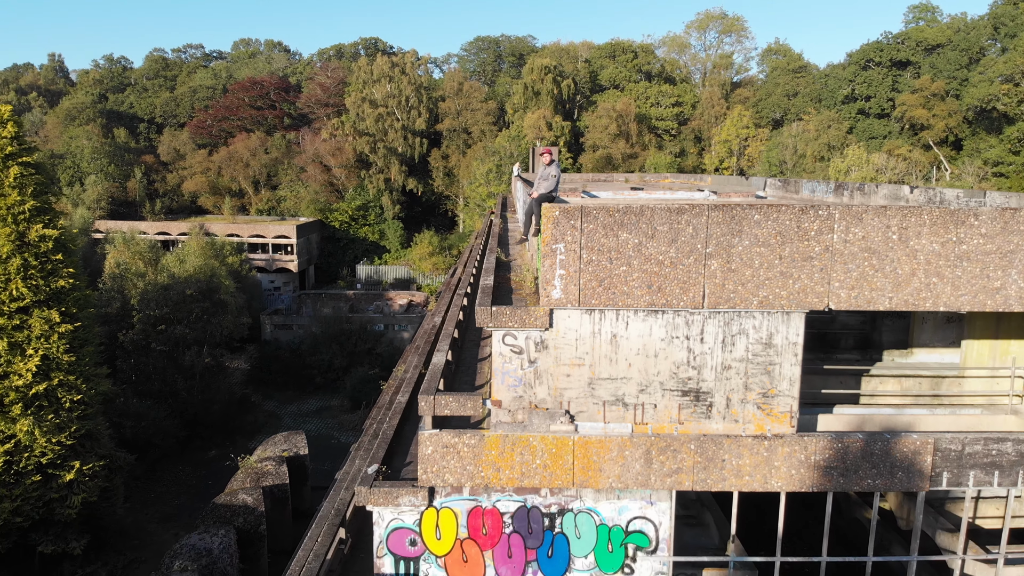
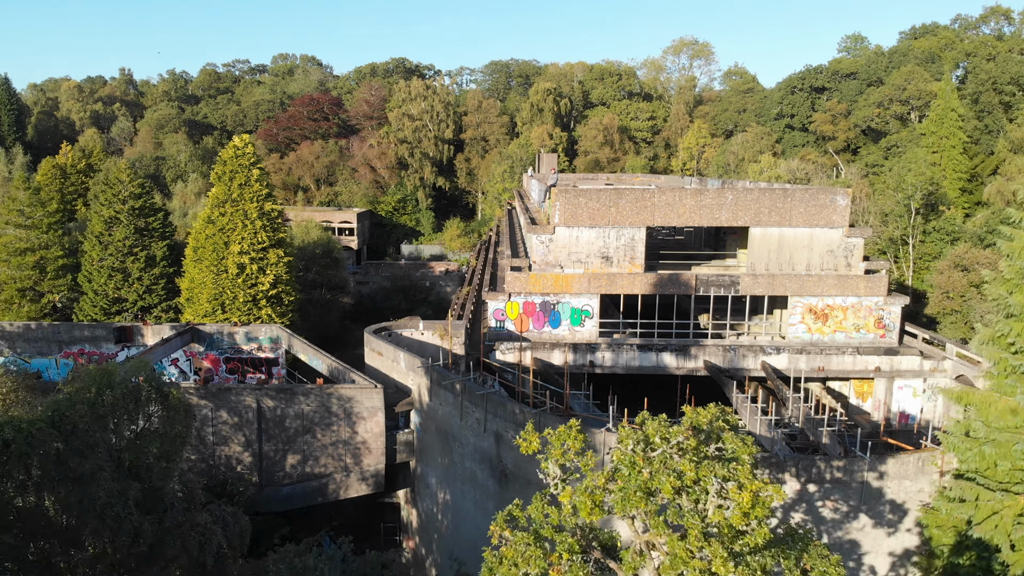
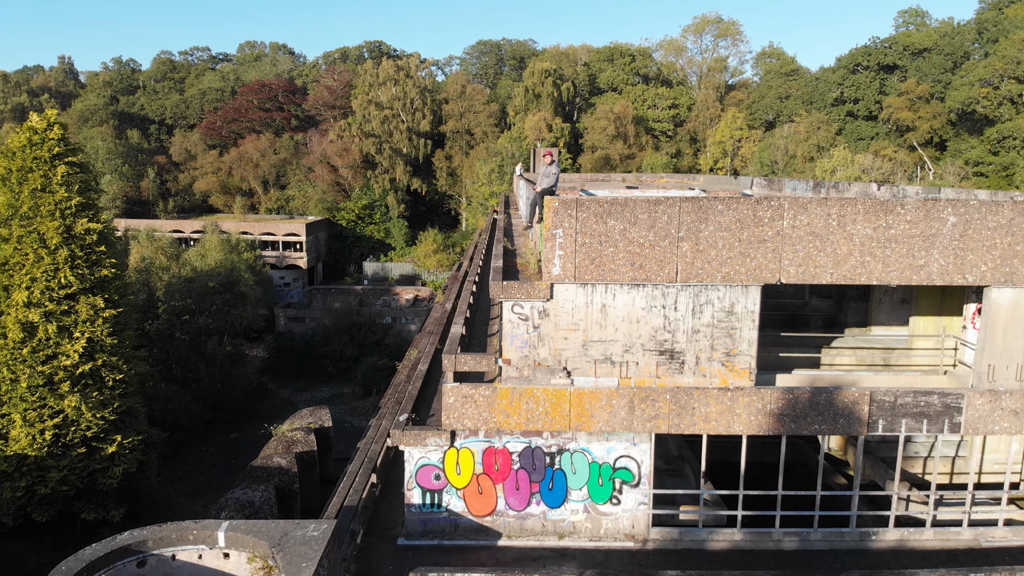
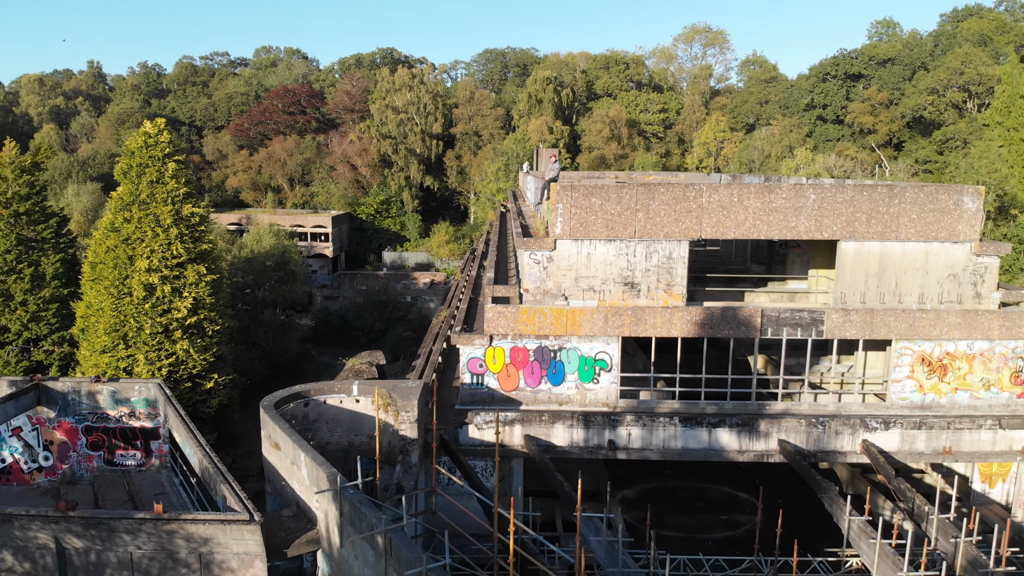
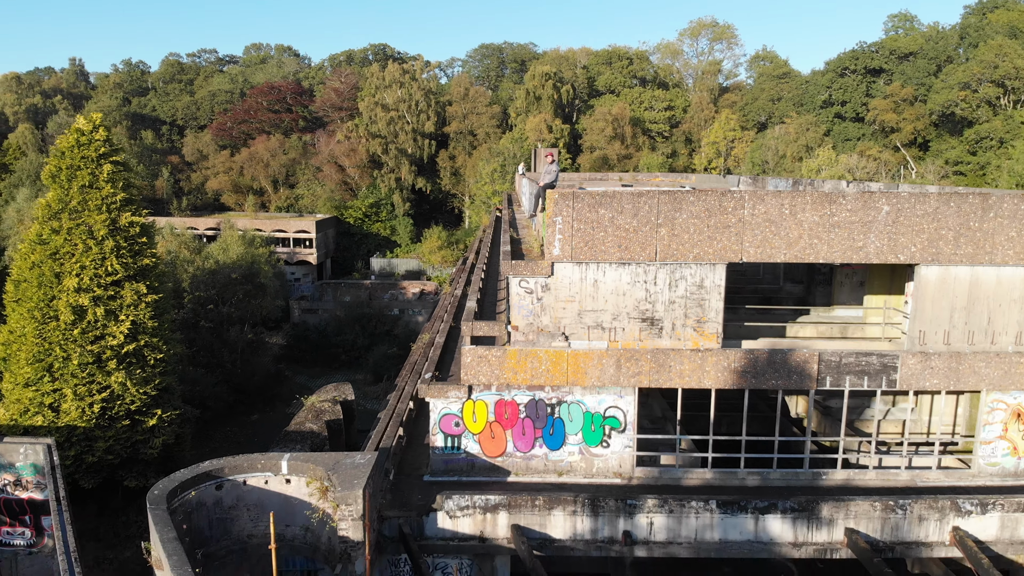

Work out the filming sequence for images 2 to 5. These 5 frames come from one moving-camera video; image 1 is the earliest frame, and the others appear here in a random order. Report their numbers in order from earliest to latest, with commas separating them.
3, 5, 4, 2
